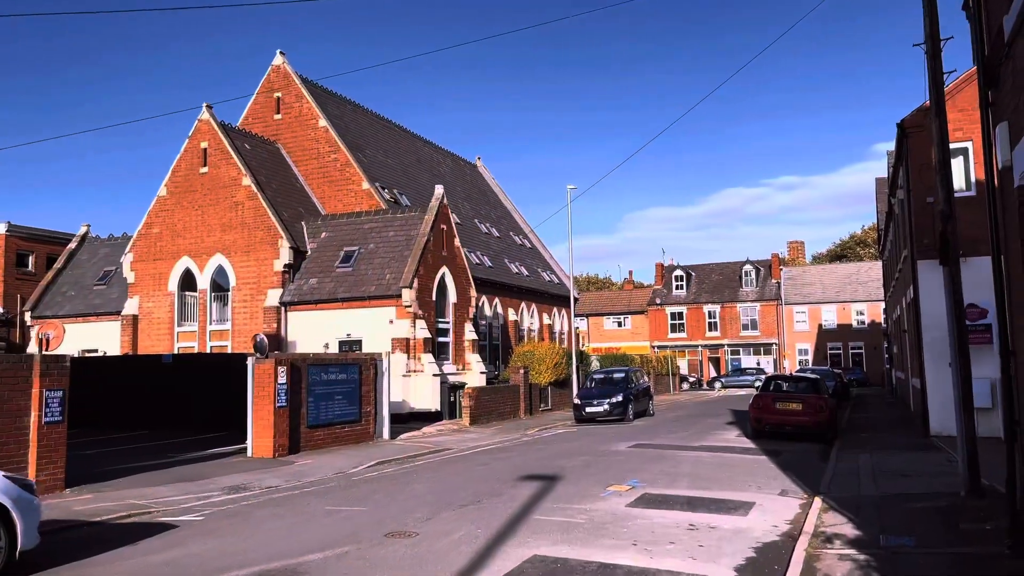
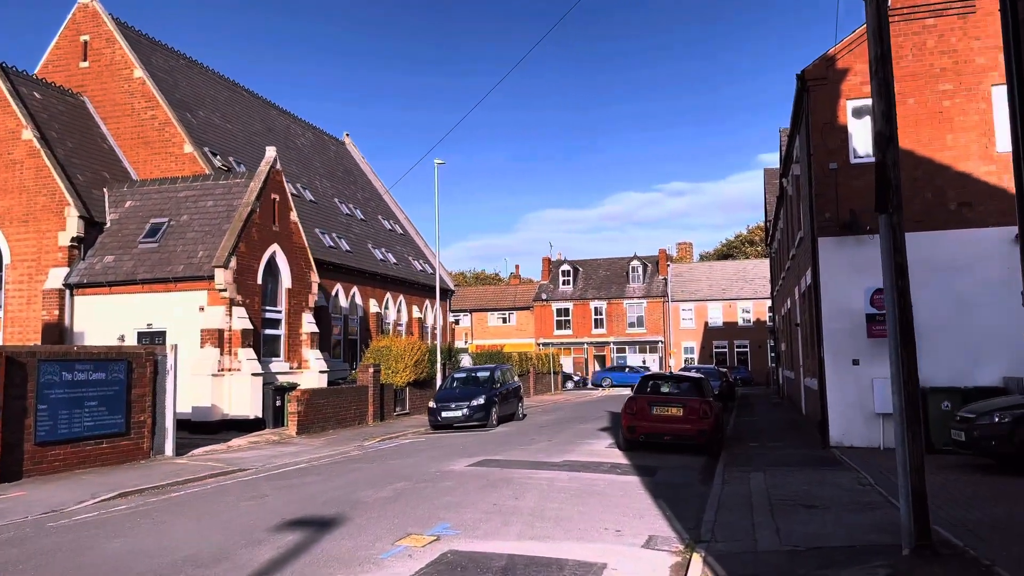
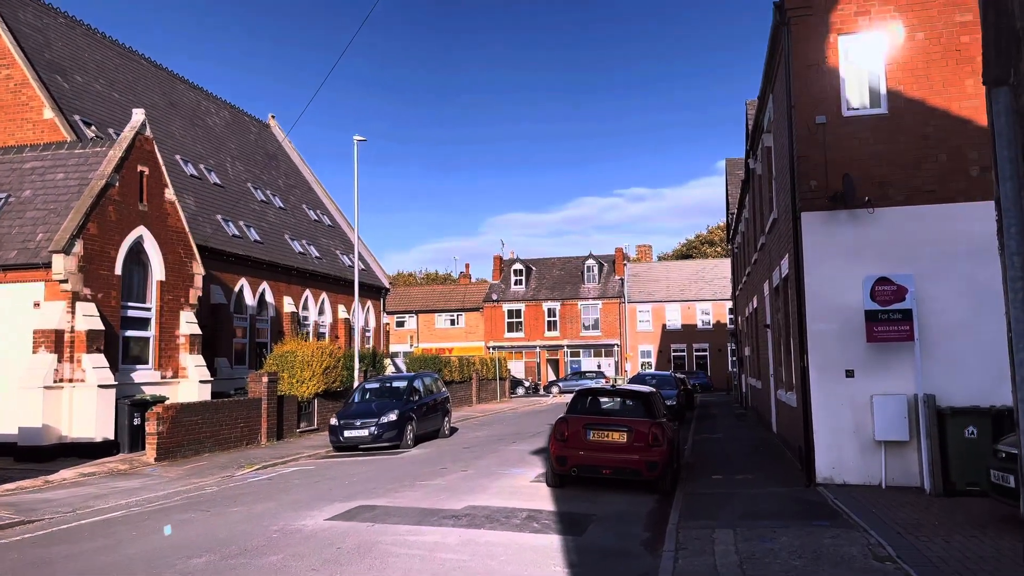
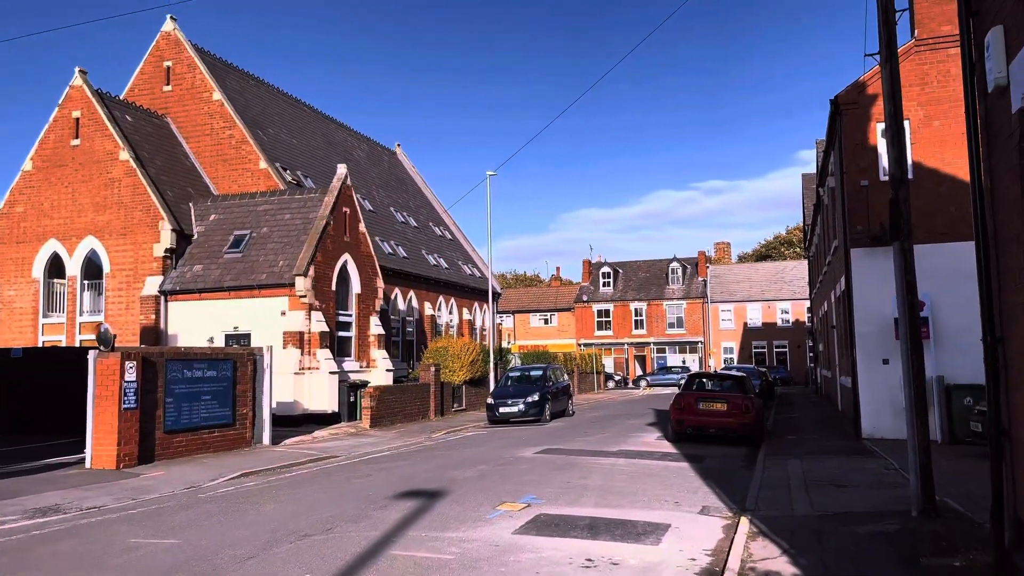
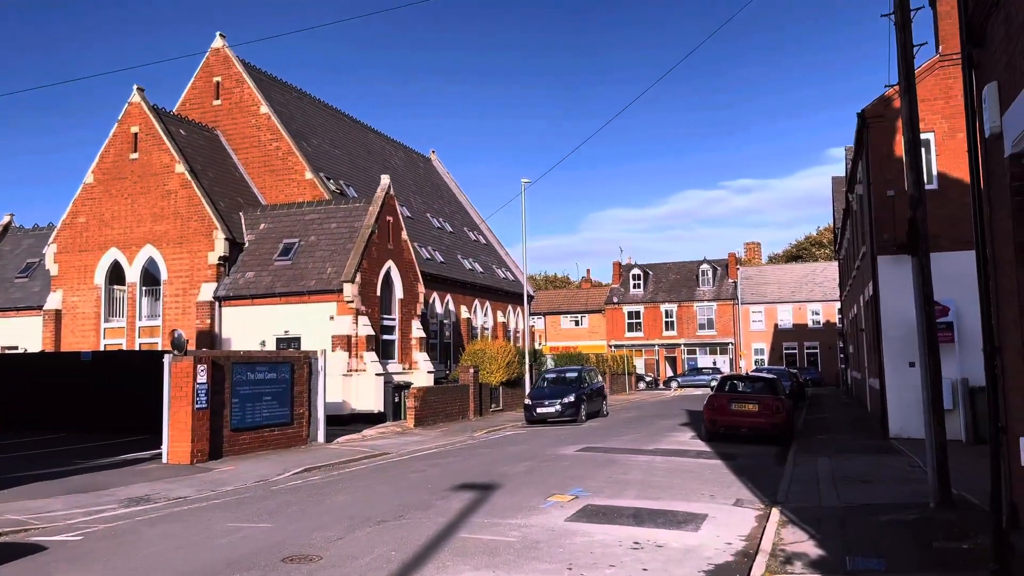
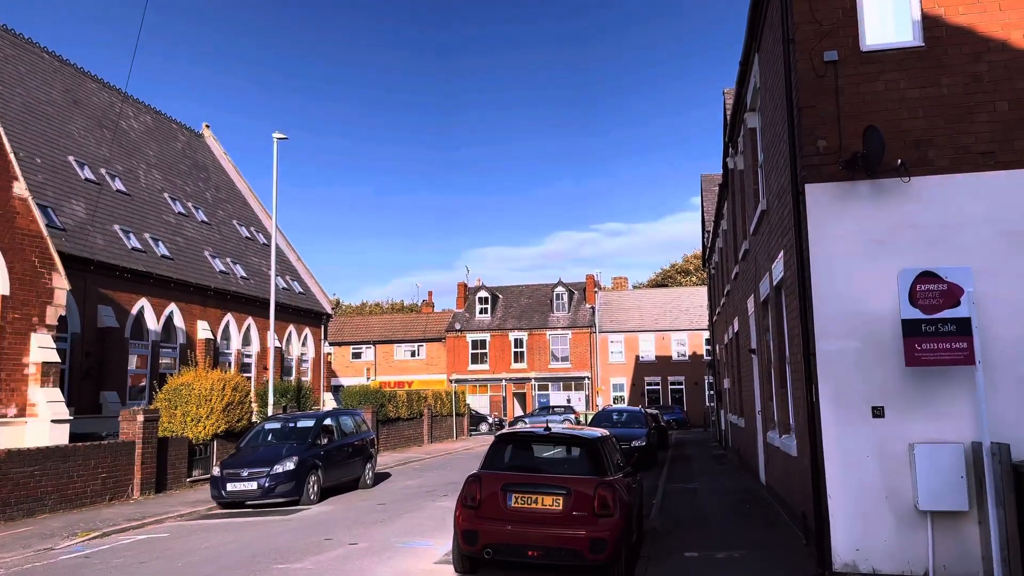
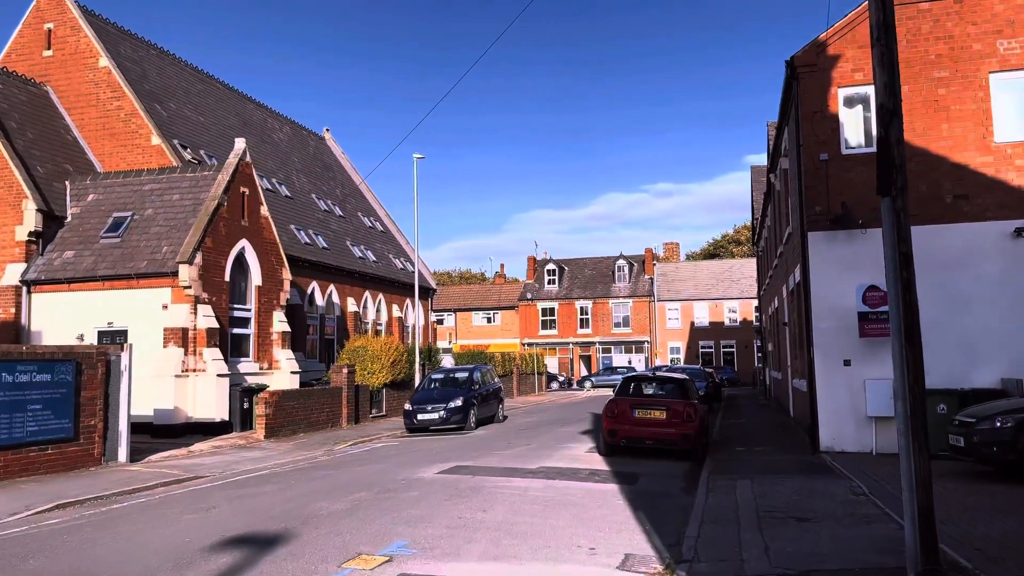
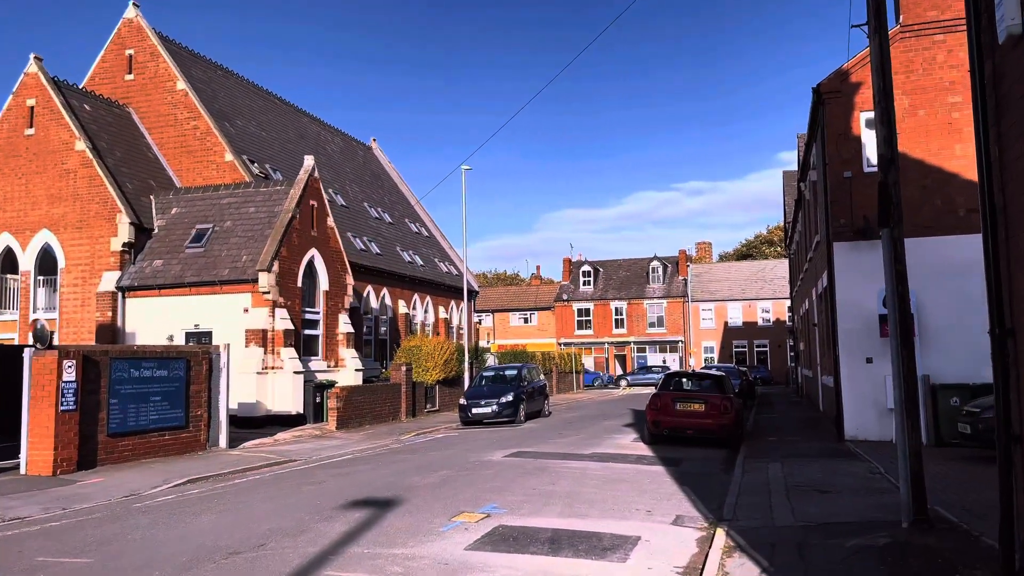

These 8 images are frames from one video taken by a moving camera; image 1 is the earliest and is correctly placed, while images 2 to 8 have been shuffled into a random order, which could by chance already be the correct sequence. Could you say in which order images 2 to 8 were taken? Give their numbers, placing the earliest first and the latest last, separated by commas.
5, 4, 8, 2, 7, 3, 6
